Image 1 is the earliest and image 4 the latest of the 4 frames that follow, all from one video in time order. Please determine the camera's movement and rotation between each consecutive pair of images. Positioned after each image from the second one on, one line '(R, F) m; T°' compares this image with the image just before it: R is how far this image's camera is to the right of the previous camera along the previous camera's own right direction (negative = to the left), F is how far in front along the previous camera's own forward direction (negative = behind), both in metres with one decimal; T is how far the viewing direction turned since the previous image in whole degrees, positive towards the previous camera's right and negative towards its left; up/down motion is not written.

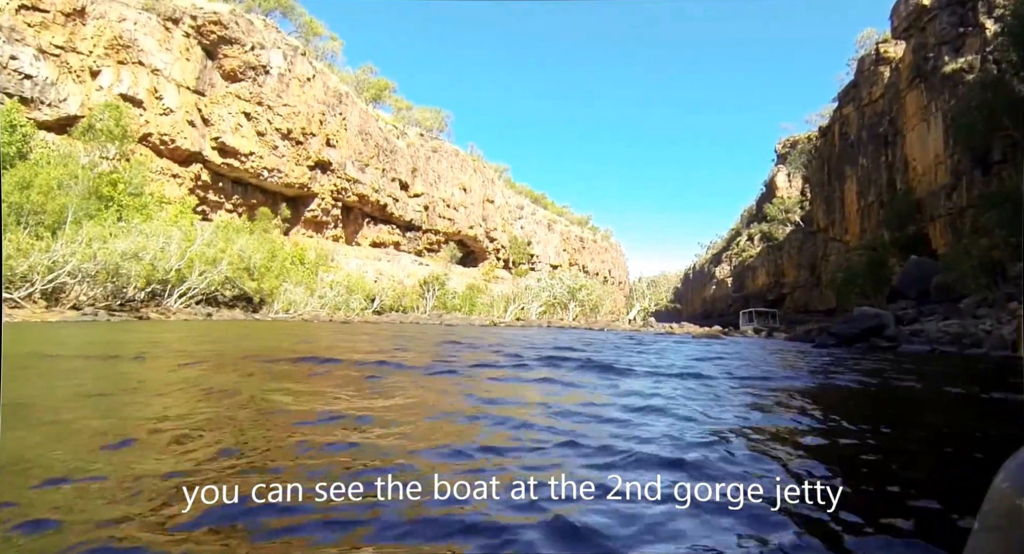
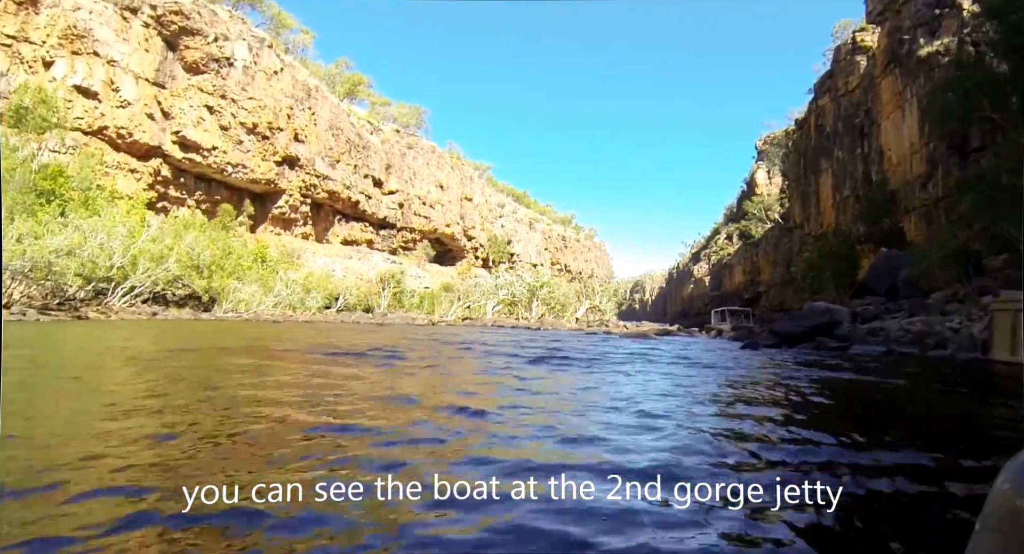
(+1.2, +1.3) m; +1°
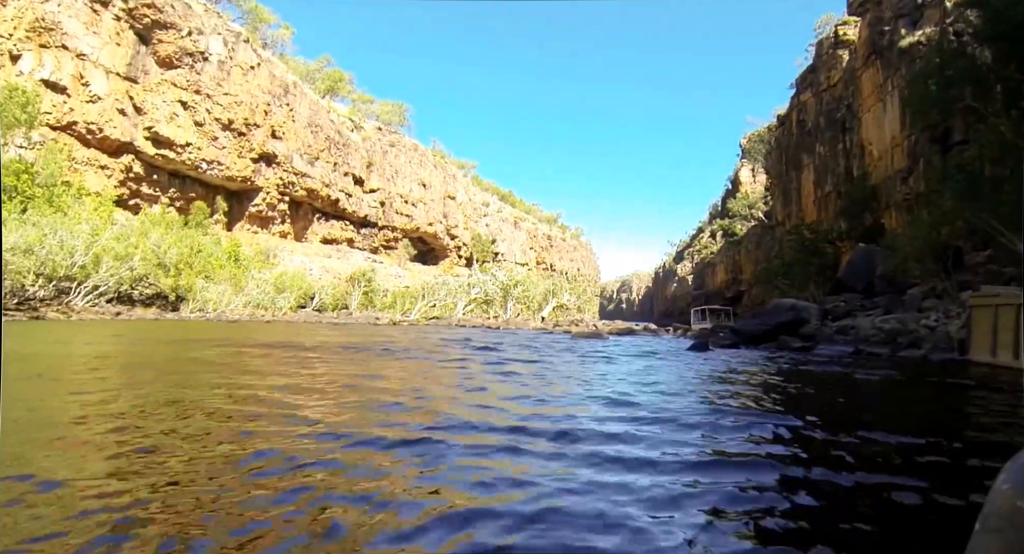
(+0.6, +0.7) m; +1°
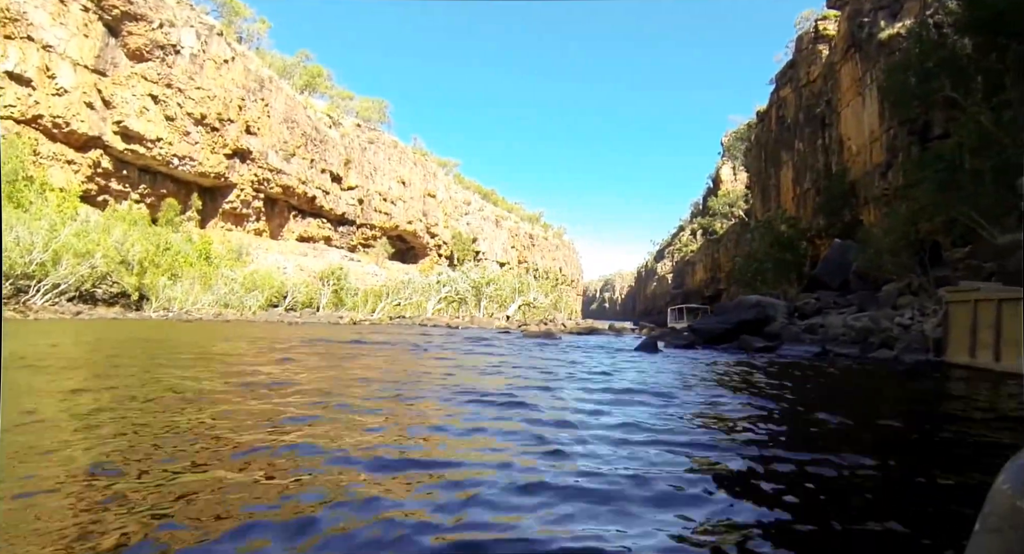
(+0.5, +0.6) m; +1°
